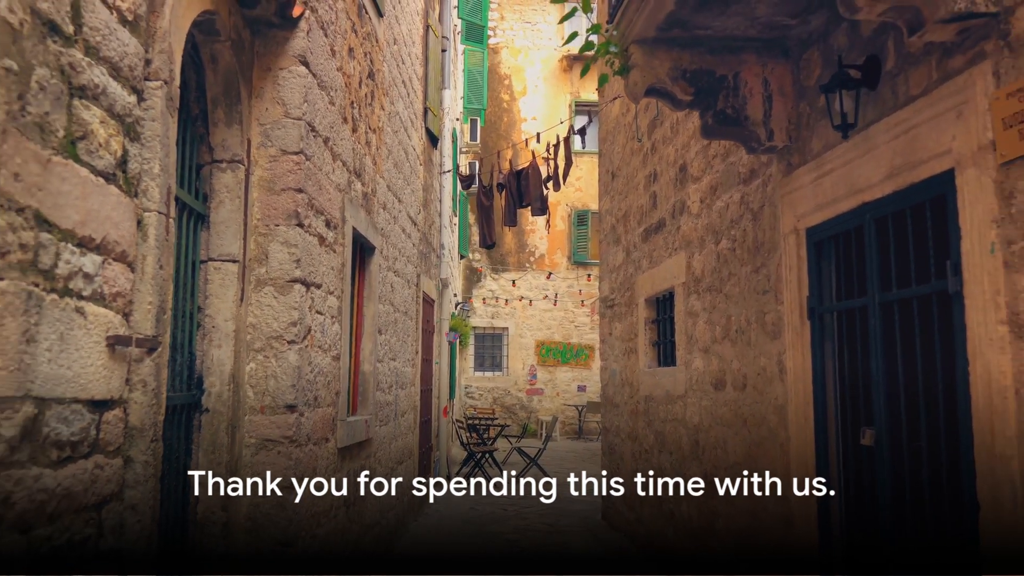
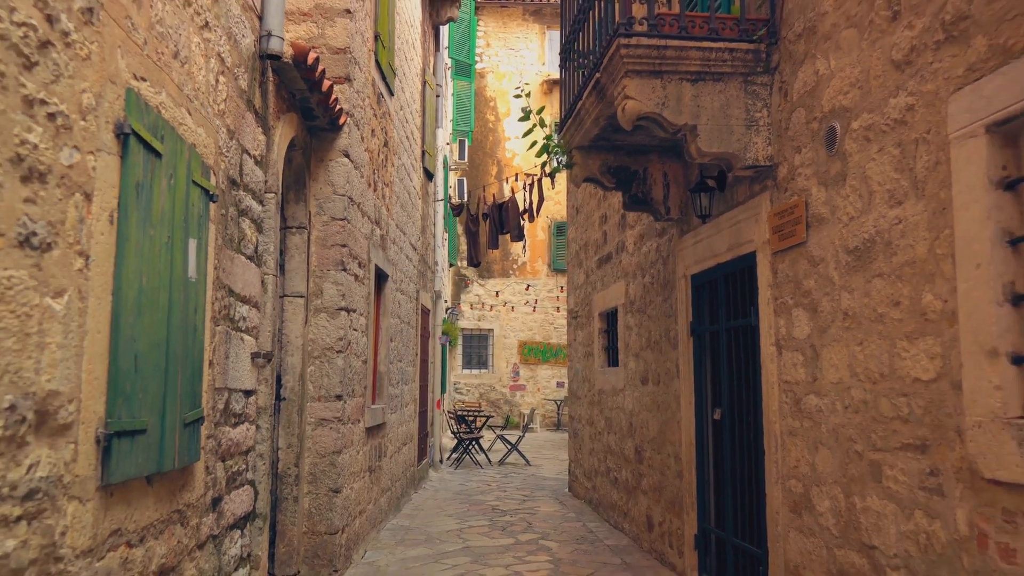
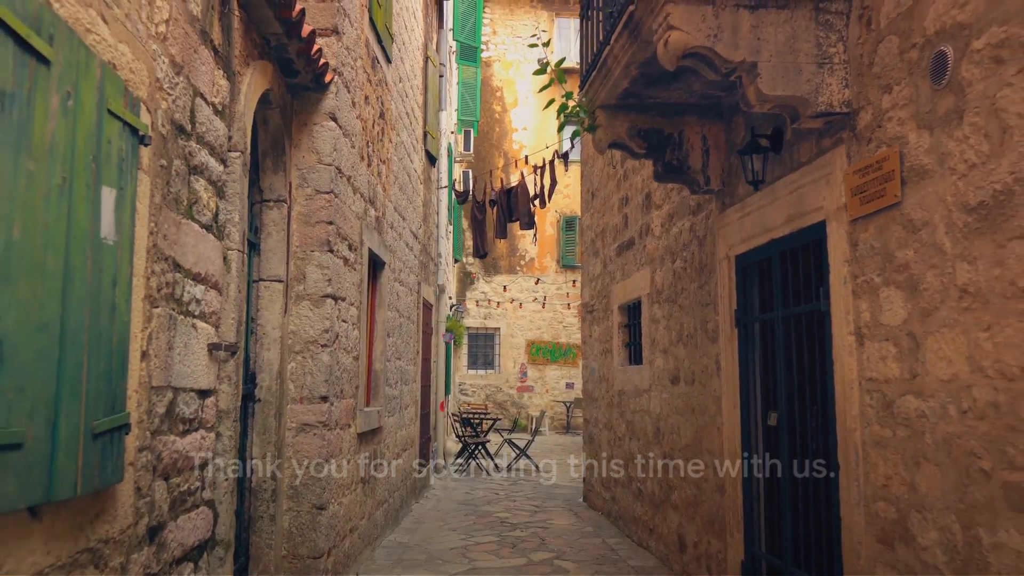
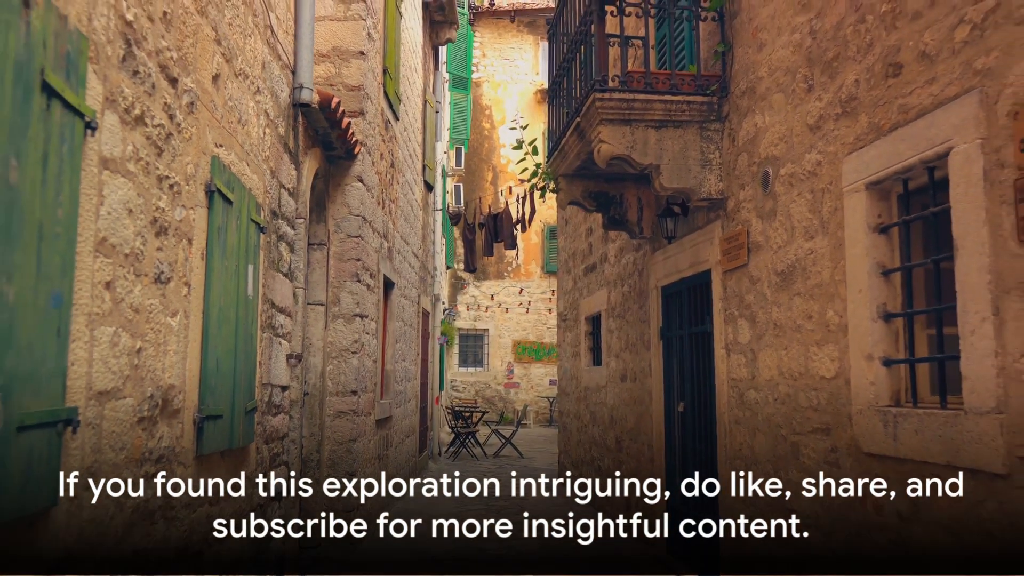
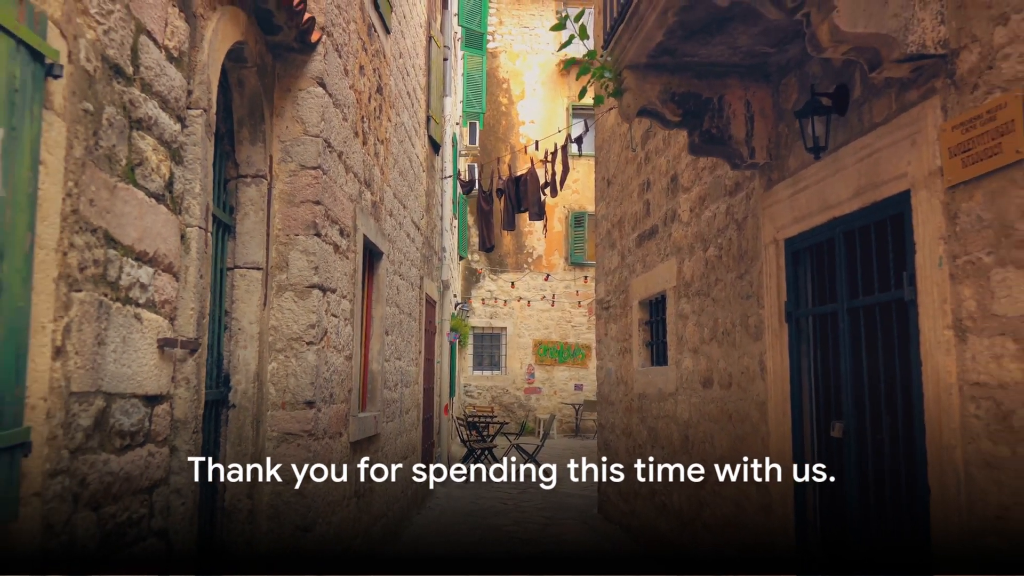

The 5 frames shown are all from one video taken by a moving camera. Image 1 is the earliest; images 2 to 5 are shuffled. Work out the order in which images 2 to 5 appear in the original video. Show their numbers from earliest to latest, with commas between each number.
5, 3, 2, 4
